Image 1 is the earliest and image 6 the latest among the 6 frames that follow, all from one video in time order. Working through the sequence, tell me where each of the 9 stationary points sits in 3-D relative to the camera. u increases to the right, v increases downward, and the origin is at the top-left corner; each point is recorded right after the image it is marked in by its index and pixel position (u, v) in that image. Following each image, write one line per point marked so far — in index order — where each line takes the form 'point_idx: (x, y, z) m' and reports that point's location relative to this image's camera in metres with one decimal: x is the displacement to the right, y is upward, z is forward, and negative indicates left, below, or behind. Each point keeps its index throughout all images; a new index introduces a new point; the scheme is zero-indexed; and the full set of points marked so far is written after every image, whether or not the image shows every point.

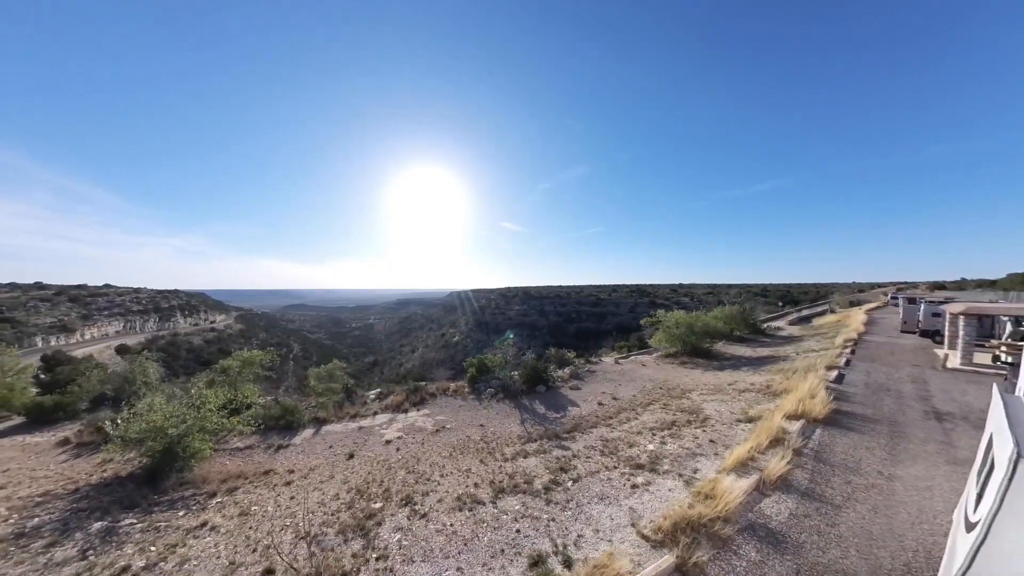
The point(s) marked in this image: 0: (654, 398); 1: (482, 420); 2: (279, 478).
0: (+4.4, -3.4, +10.7) m
1: (-0.8, -3.5, +9.4) m
2: (-4.0, -3.3, +6.0) m
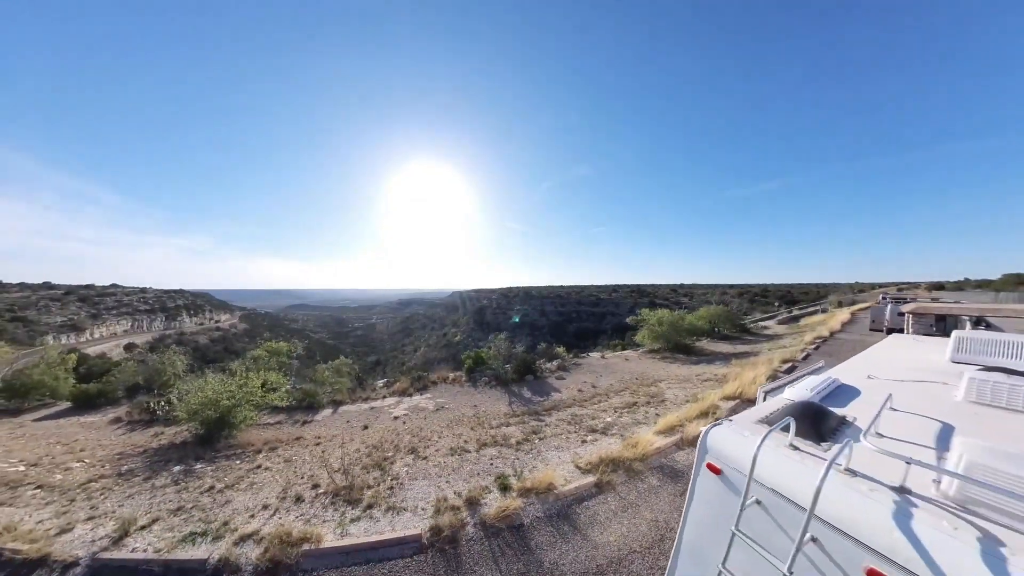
0: (+4.1, -3.5, +12.2) m
1: (-1.1, -3.6, +10.9) m
2: (-4.4, -3.3, +7.5) m
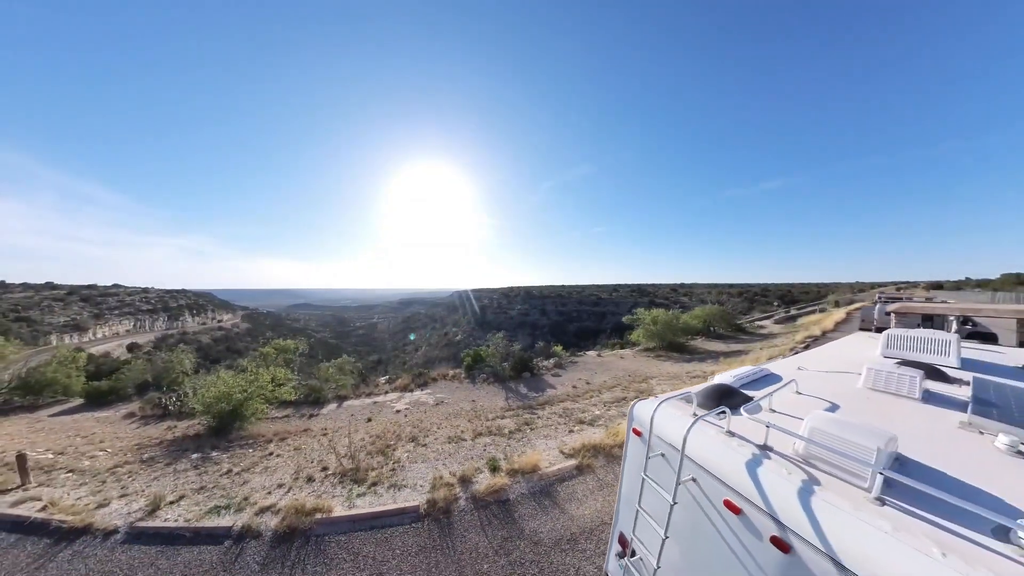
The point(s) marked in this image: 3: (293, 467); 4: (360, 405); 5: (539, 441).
0: (+3.9, -3.5, +12.7) m
1: (-1.3, -3.6, +11.4) m
2: (-4.5, -3.3, +8.0) m
3: (-3.5, -2.9, +5.6) m
4: (-4.6, -3.6, +10.6) m
5: (+0.5, -2.8, +6.2) m
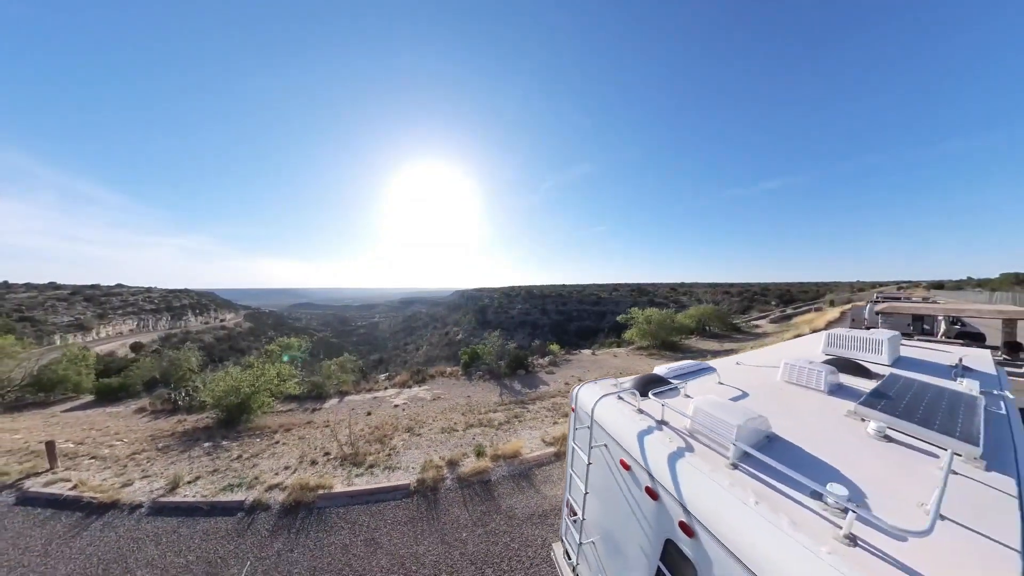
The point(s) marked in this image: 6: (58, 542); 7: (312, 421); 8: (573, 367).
0: (+3.7, -3.5, +13.1) m
1: (-1.5, -3.6, +11.9) m
2: (-4.8, -3.4, +8.5) m
3: (-3.8, -2.9, +6.1) m
4: (-4.9, -3.6, +11.1) m
5: (+0.2, -2.8, +6.7) m
6: (-5.3, -2.9, +4.0) m
7: (-5.2, -3.4, +8.9) m
8: (+2.8, -3.7, +16.1) m
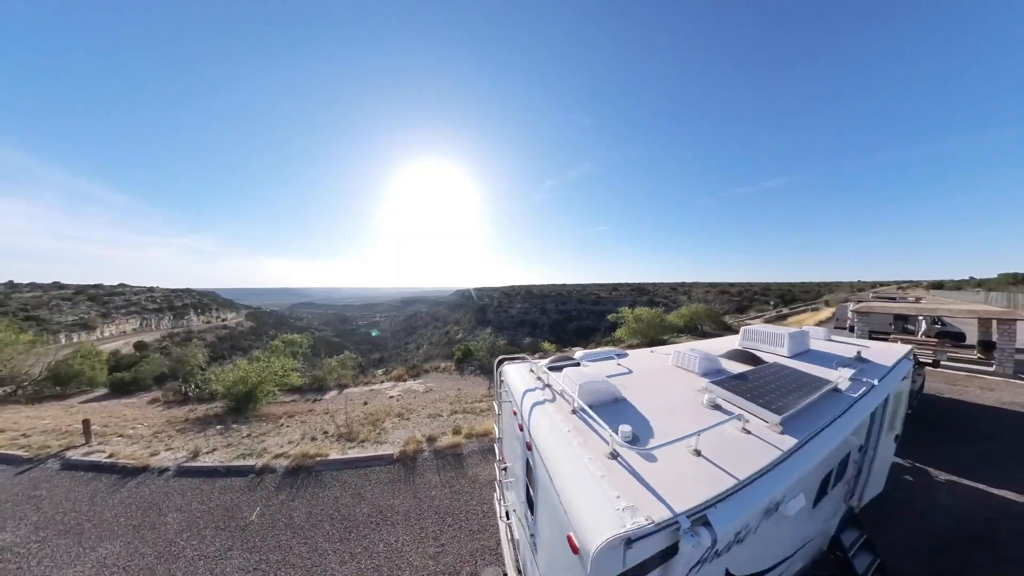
0: (+3.2, -3.5, +13.9) m
1: (-1.9, -3.6, +12.7) m
2: (-5.2, -3.3, +9.3) m
3: (-4.3, -2.9, +6.9) m
4: (-5.3, -3.6, +11.9) m
5: (-0.2, -2.8, +7.5) m
6: (-5.7, -2.9, +4.8) m
7: (-5.6, -3.4, +9.7) m
8: (+2.4, -3.7, +16.9) m
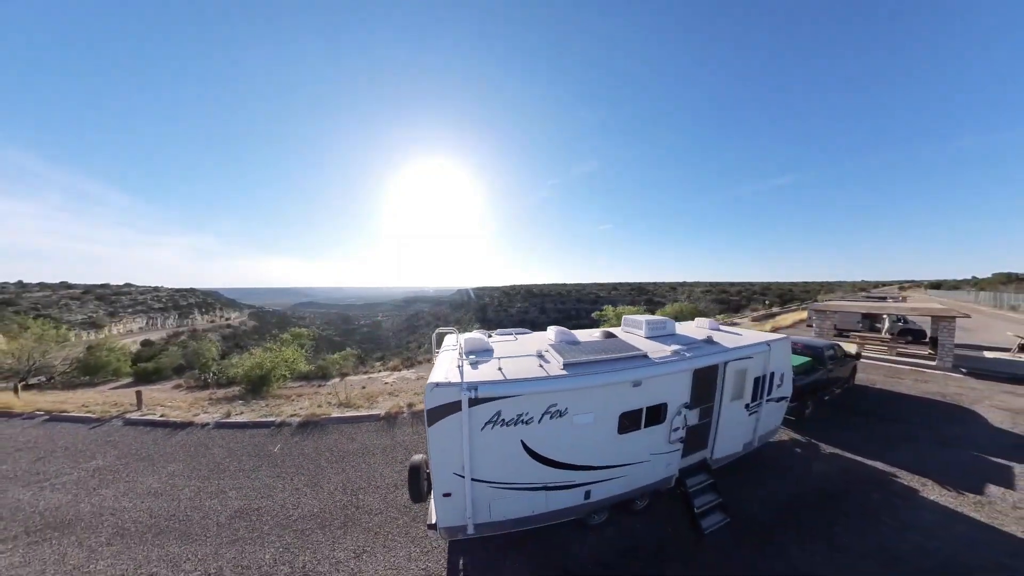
0: (+2.5, -3.4, +15.5) m
1: (-2.7, -3.5, +14.3) m
2: (-6.1, -3.3, +11.0) m
3: (-5.1, -2.9, +8.5) m
4: (-6.1, -3.5, +13.5) m
5: (-1.1, -2.7, +9.1) m
6: (-6.6, -2.9, +6.5) m
7: (-6.5, -3.4, +11.3) m
8: (+1.6, -3.6, +18.5) m
